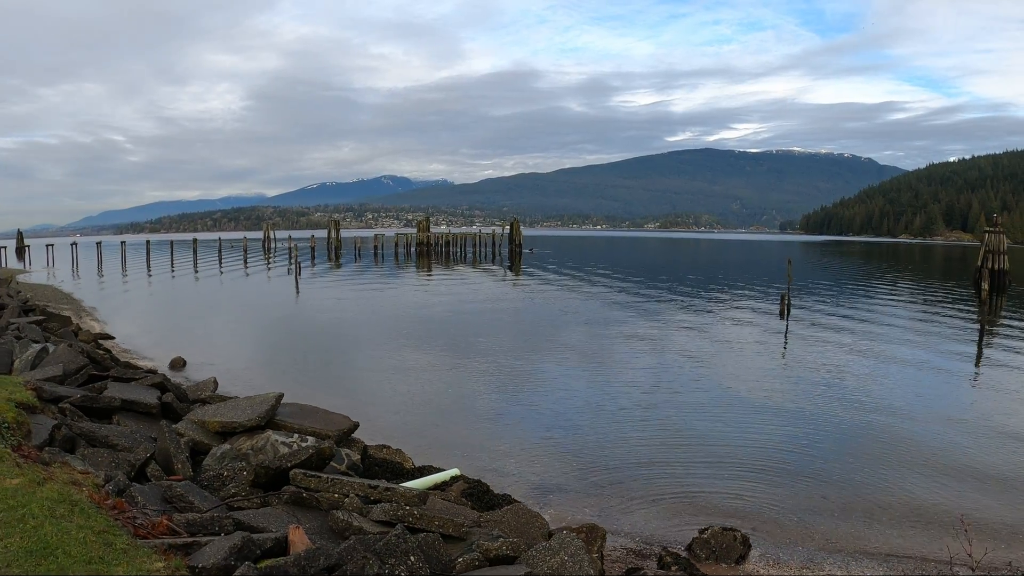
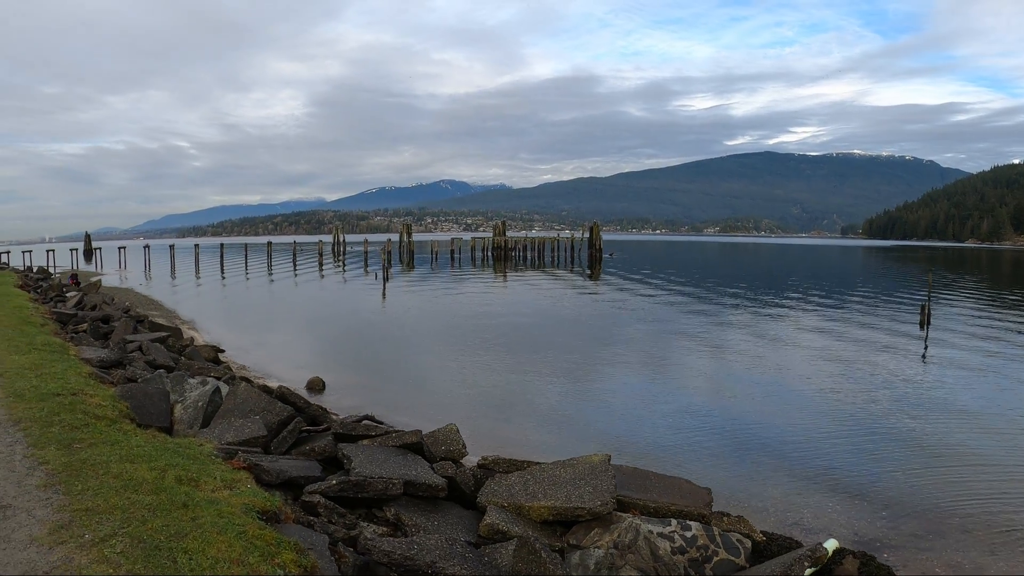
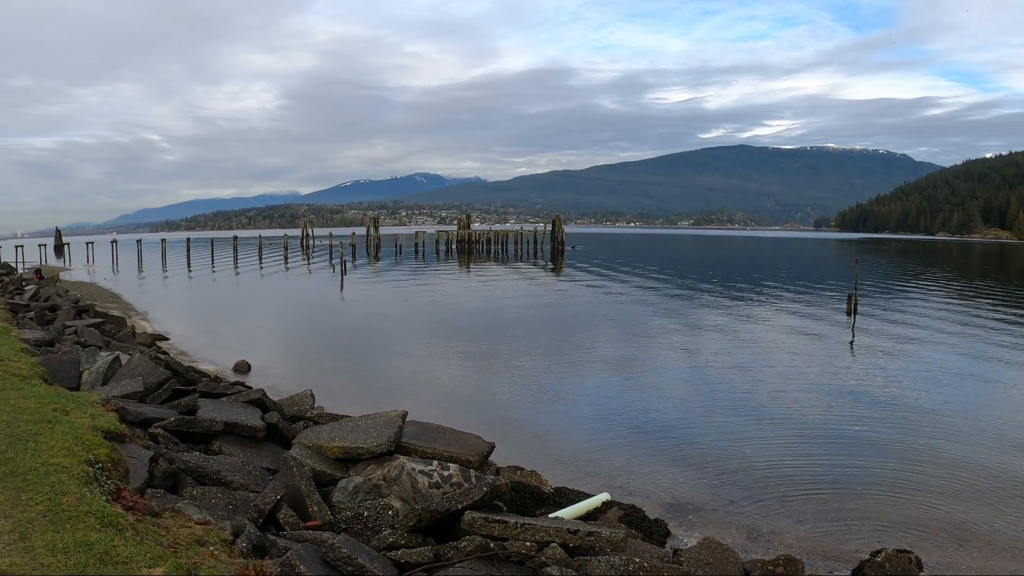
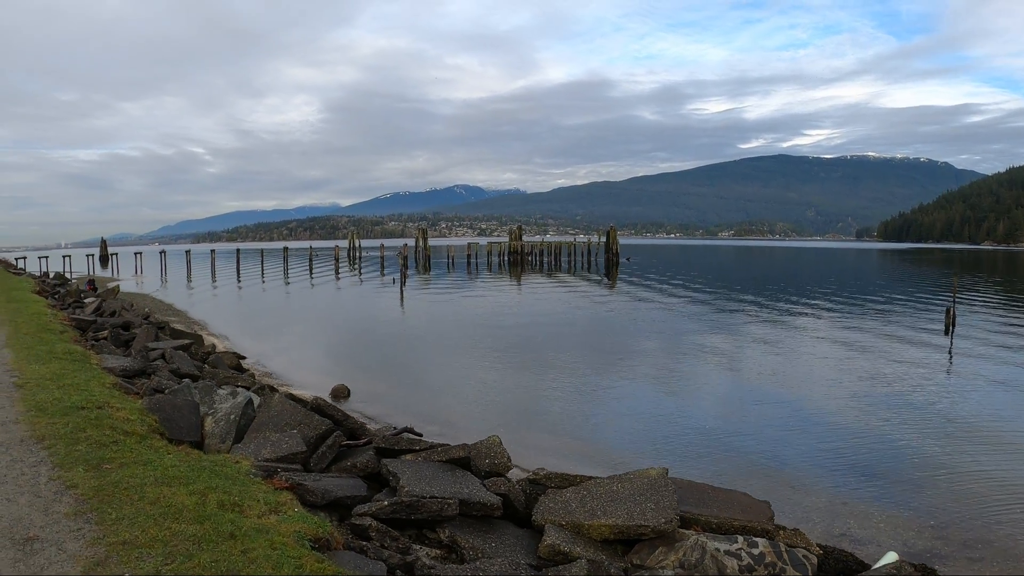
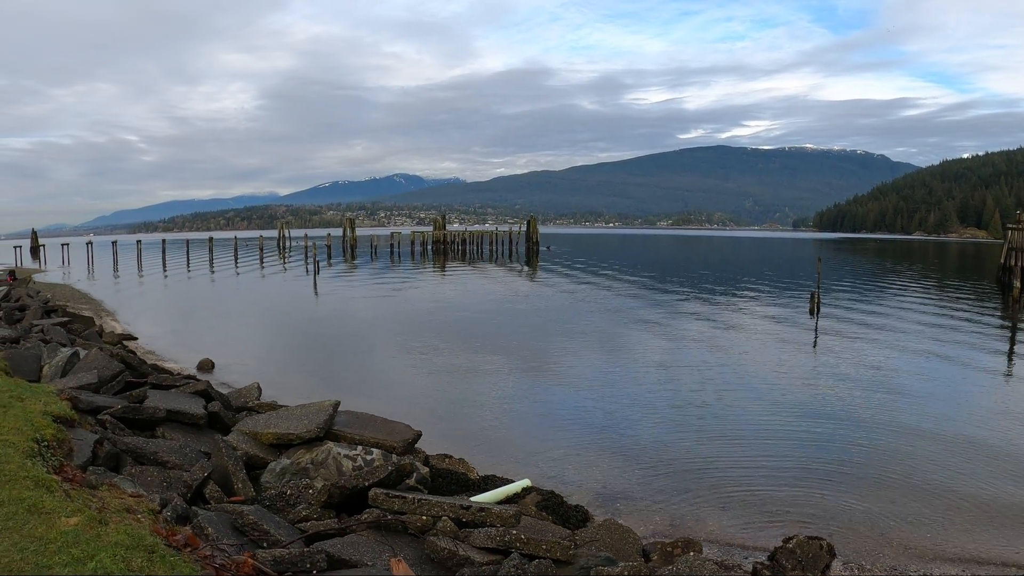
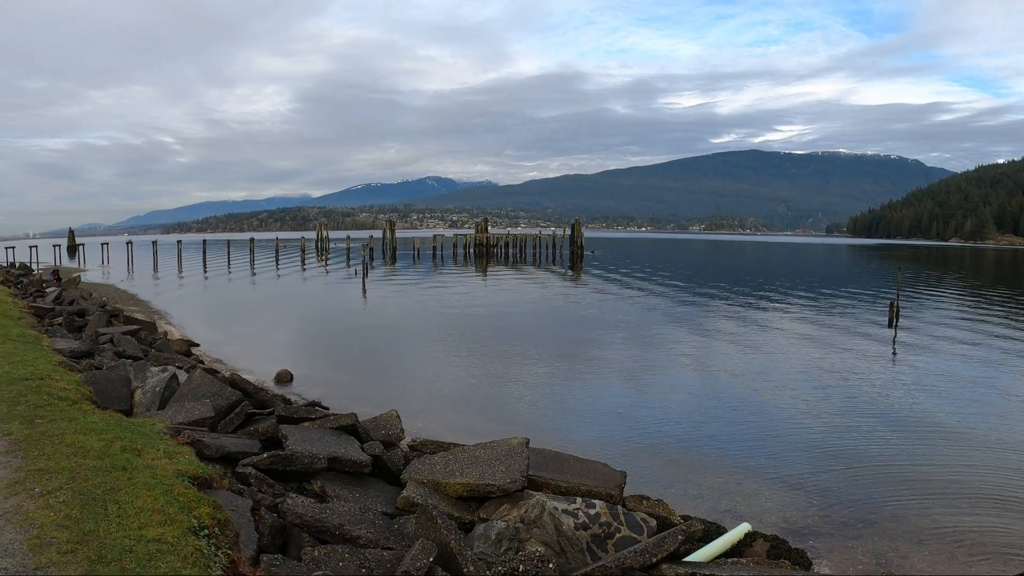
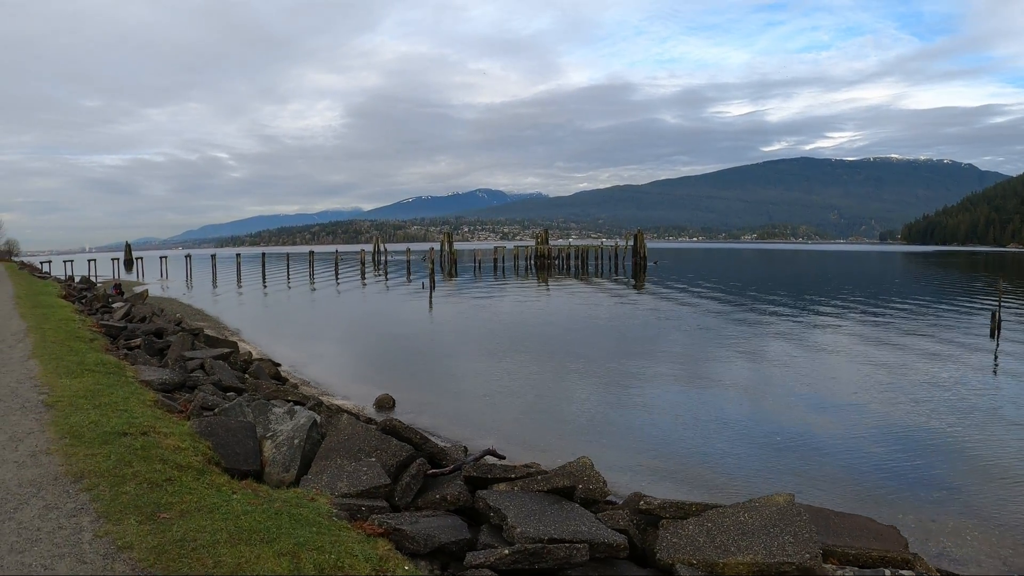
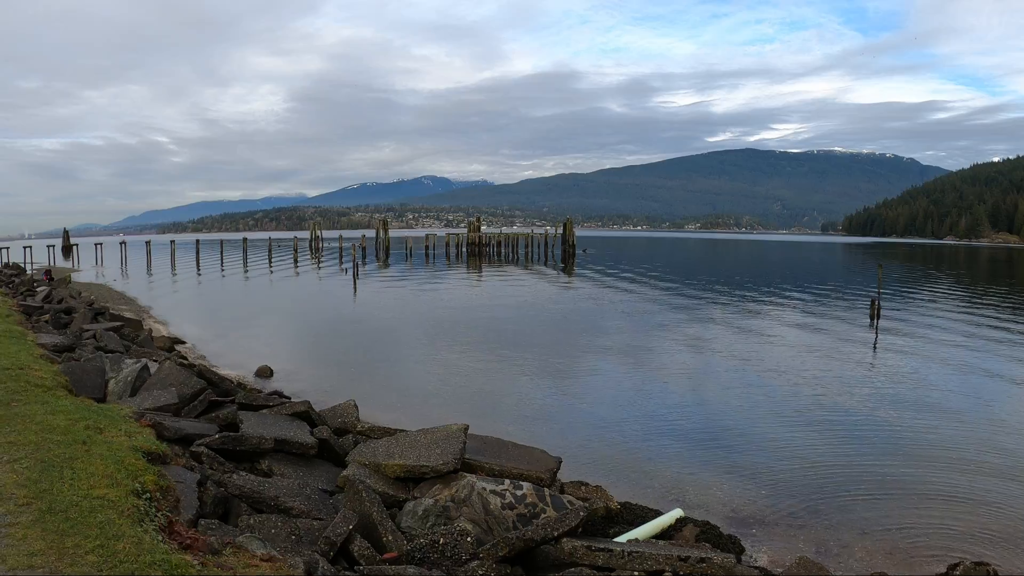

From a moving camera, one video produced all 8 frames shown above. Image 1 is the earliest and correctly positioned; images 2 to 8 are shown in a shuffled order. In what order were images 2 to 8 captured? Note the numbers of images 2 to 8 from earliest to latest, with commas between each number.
5, 3, 8, 6, 2, 4, 7
